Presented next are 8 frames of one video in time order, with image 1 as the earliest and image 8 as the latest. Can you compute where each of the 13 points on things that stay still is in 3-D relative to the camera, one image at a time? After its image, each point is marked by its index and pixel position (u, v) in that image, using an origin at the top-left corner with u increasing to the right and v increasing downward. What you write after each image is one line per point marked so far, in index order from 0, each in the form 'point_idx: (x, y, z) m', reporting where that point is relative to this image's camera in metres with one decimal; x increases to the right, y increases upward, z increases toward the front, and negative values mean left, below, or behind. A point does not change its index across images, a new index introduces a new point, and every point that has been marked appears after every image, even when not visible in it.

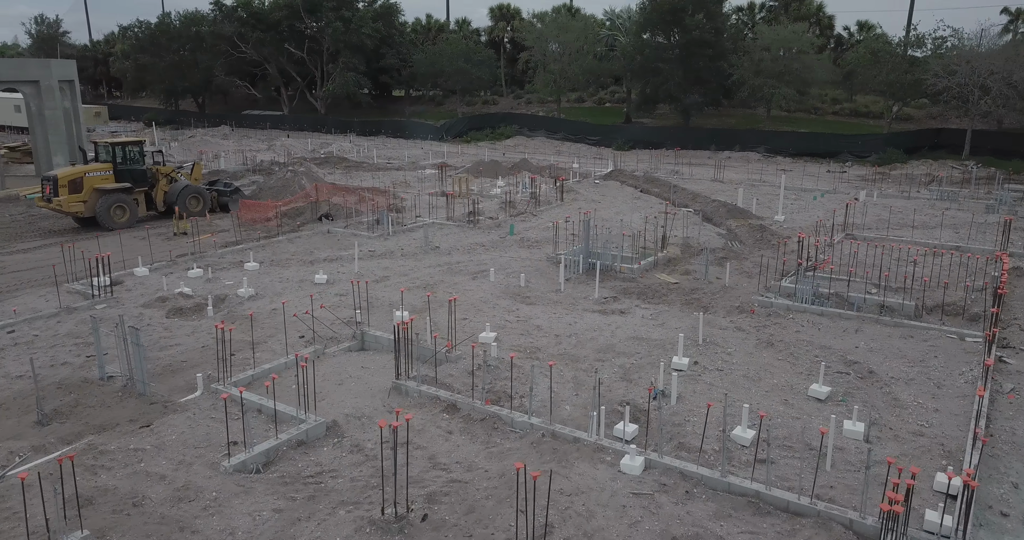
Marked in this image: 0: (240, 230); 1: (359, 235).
0: (-6.7, +1.0, +18.5) m
1: (-3.7, +0.8, +18.0) m
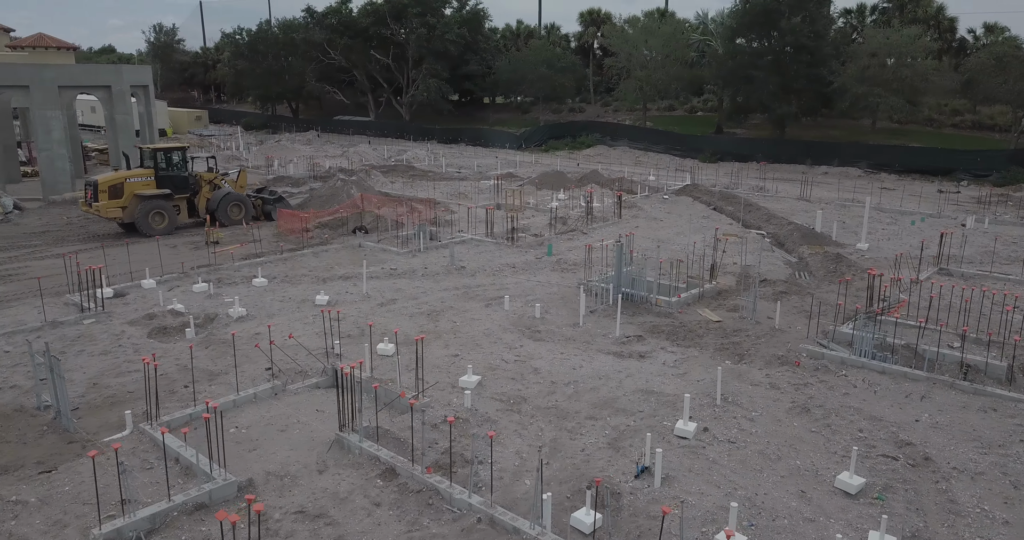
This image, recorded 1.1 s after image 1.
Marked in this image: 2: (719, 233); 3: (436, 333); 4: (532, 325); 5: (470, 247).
0: (-5.7, +0.7, +17.9) m
1: (-2.8, +0.5, +17.0) m
2: (+5.2, +0.9, +18.9) m
3: (-1.2, -1.0, +11.6) m
4: (+0.3, -0.9, +12.0) m
5: (-1.0, +0.5, +17.3) m
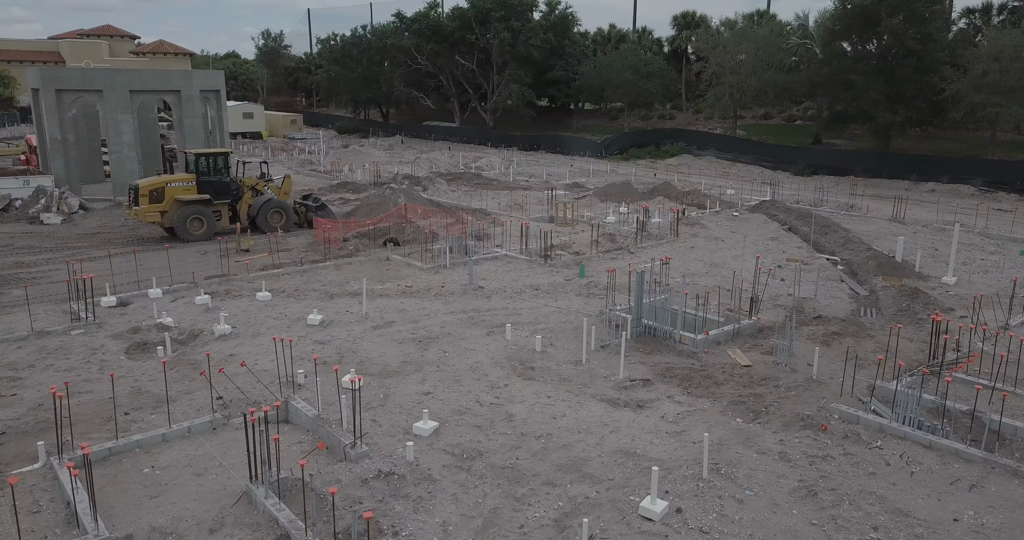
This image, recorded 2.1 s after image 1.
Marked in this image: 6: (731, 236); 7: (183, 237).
0: (-4.9, +0.4, +17.4) m
1: (-2.1, +0.1, +16.1) m
2: (+6.0, +0.3, +17.0) m
3: (-1.3, -1.3, +10.6) m
4: (+0.2, -1.3, +10.8) m
5: (-0.3, +0.1, +16.2) m
6: (+5.7, +0.9, +19.6) m
7: (-8.1, +0.8, +18.5) m
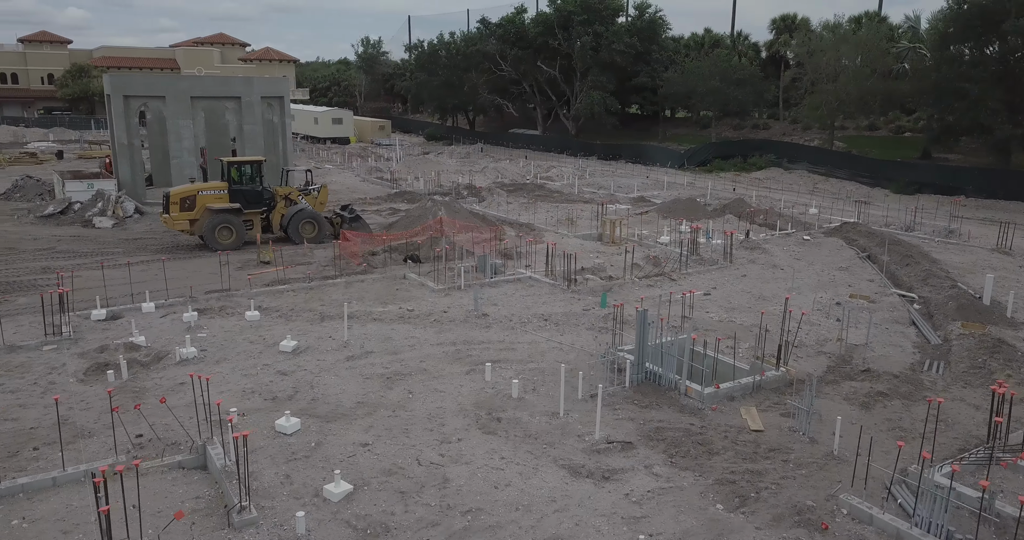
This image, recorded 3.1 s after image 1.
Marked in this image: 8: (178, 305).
0: (-4.2, +0.1, +16.7) m
1: (-1.7, -0.3, +15.1) m
2: (+6.5, -0.5, +14.8) m
3: (-1.7, -1.7, +9.4) m
4: (-0.2, -1.7, +9.5) m
5: (+0.1, -0.4, +14.9) m
6: (+6.5, +0.2, +17.4) m
7: (-7.2, +0.6, +18.2) m
8: (-5.9, -0.6, +13.3) m
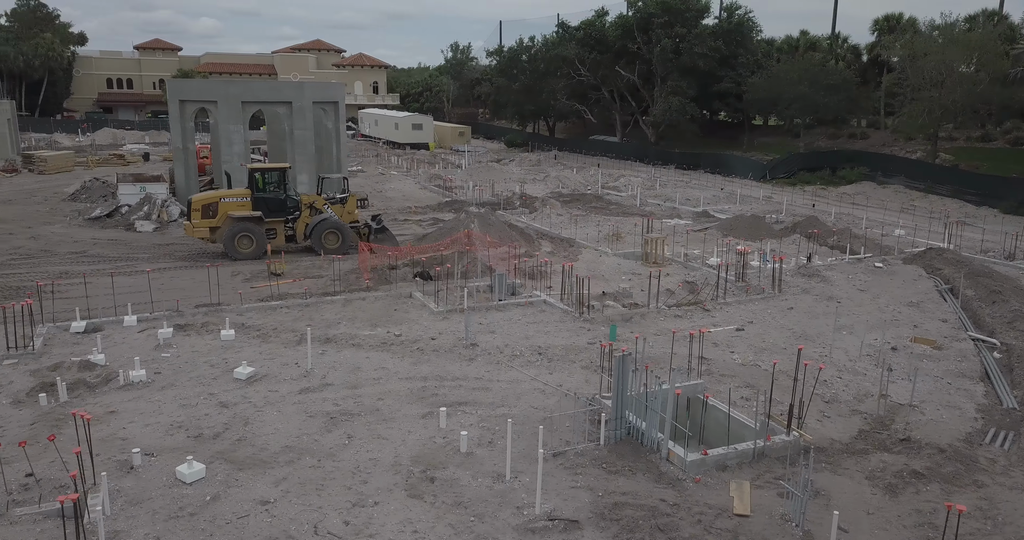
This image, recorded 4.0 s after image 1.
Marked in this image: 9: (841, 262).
0: (-3.8, -0.2, +15.9) m
1: (-1.6, -0.7, +13.9) m
2: (+6.5, -1.1, +12.6) m
3: (-2.4, -2.0, +8.3) m
4: (-0.8, -2.1, +8.2) m
5: (+0.2, -0.8, +13.5) m
6: (+6.9, -0.5, +15.2) m
7: (-6.6, +0.4, +17.8) m
8: (-5.9, -0.8, +12.7) m
9: (+7.8, +0.2, +17.9) m
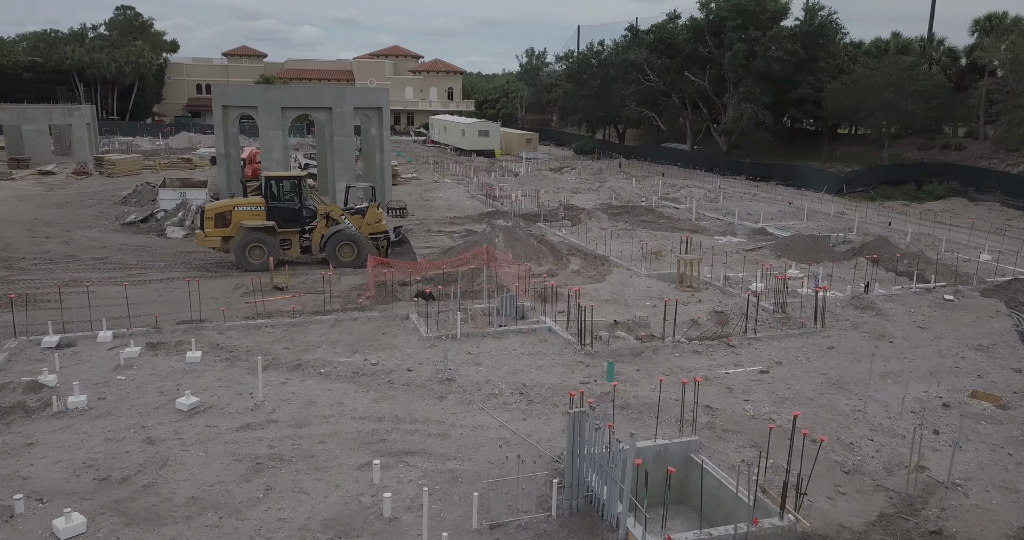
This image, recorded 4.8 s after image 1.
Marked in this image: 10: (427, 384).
0: (-3.6, -0.5, +15.0) m
1: (-1.6, -1.0, +12.8) m
2: (+6.3, -1.7, +10.6) m
3: (-3.0, -2.3, +7.4) m
4: (-1.5, -2.4, +7.0) m
5: (+0.1, -1.2, +12.2) m
6: (+7.0, -1.1, +13.1) m
7: (-6.1, +0.1, +17.2) m
8: (-6.0, -1.0, +12.1) m
9: (+8.2, -0.5, +15.8) m
10: (-1.2, -1.6, +10.5) m
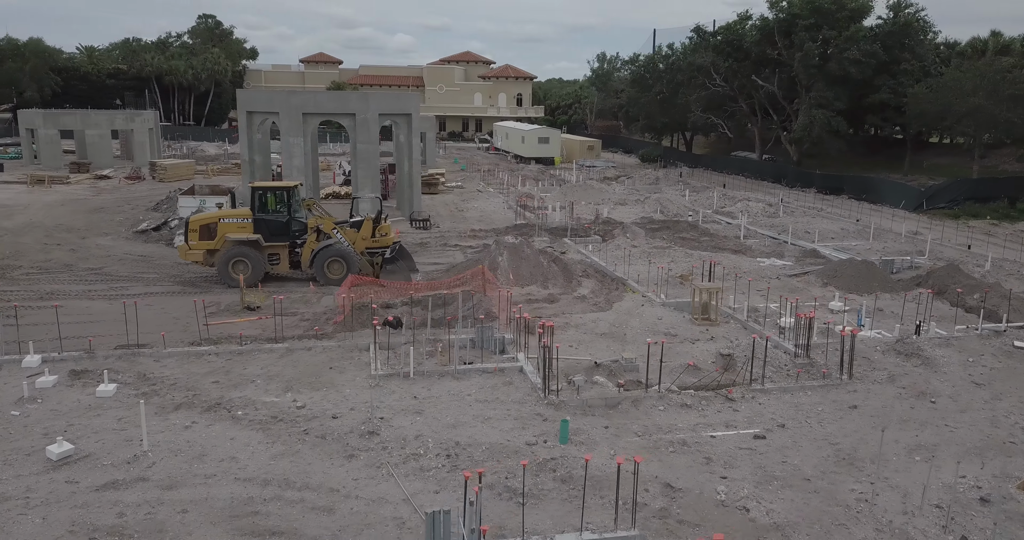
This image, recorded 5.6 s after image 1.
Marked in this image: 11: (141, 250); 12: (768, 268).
0: (-3.8, -0.9, +13.8) m
1: (-2.1, -1.4, +11.4) m
2: (+5.5, -2.2, +8.2) m
3: (-4.2, -2.6, +6.1) m
4: (-2.7, -2.8, +5.5) m
5: (-0.5, -1.7, +10.5) m
6: (+6.4, -1.7, +10.7) m
7: (-6.1, -0.2, +16.2) m
8: (-6.6, -1.3, +11.1) m
9: (+8.0, -1.1, +13.2) m
10: (-2.0, -2.0, +9.0) m
11: (-9.8, +0.5, +20.0) m
12: (+6.3, +0.1, +18.6) m
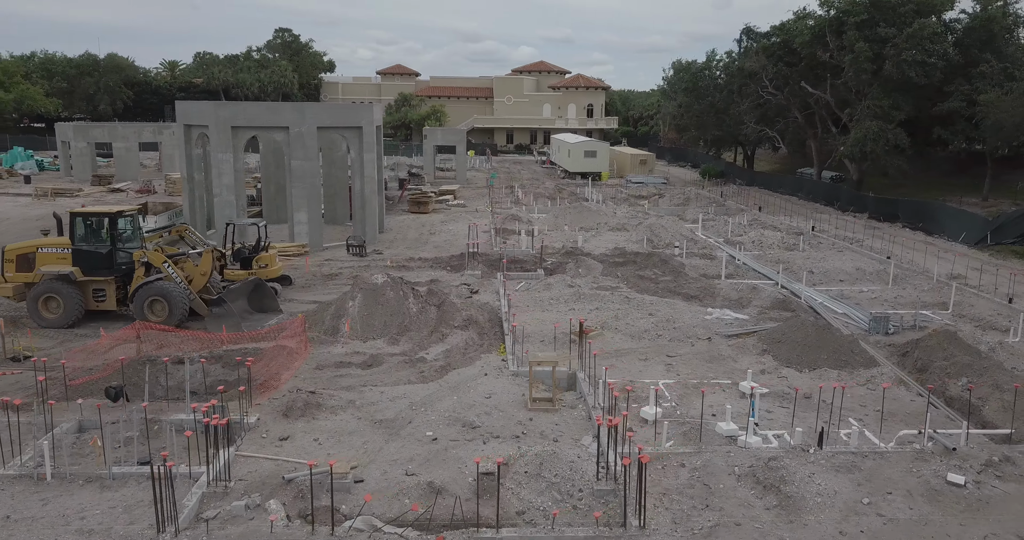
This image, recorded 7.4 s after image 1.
0: (-7.0, -1.6, +11.4) m
1: (-5.6, -2.1, +8.7) m
2: (+1.4, -3.1, +4.5) m
3: (-8.5, -3.2, +3.8) m
4: (-7.2, -3.4, +3.1) m
5: (-4.2, -2.4, +7.7) m
6: (+2.7, -2.7, +6.8) m
7: (-8.8, -0.9, +14.1) m
8: (-10.1, -1.9, +9.2) m
9: (+4.6, -2.2, +9.0) m
10: (-5.9, -2.7, +6.4) m
11: (-11.9, -0.1, +18.5) m
12: (+3.8, -1.0, +14.7) m
